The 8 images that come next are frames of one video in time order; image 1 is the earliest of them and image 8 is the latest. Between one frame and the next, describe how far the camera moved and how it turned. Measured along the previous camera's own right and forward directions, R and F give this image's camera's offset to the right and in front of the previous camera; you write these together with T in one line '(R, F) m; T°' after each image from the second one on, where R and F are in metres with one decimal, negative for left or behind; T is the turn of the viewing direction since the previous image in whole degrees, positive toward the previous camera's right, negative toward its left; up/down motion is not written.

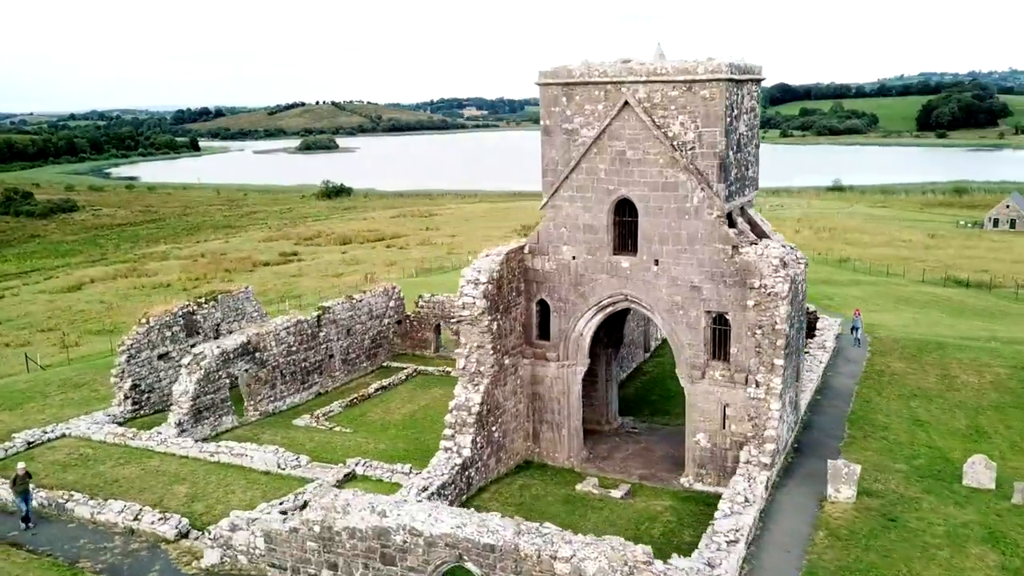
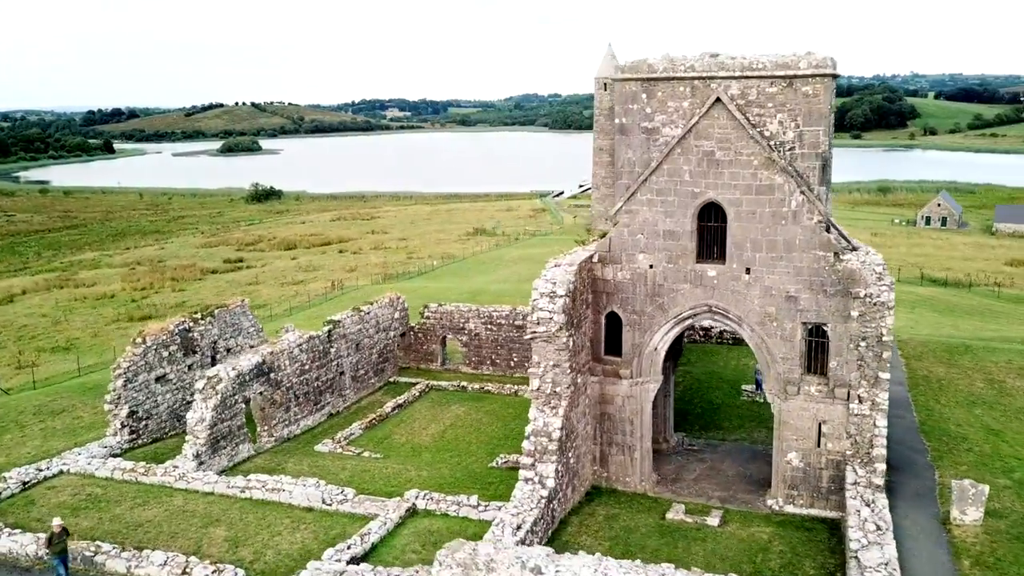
(-2.1, +1.2) m; +5°
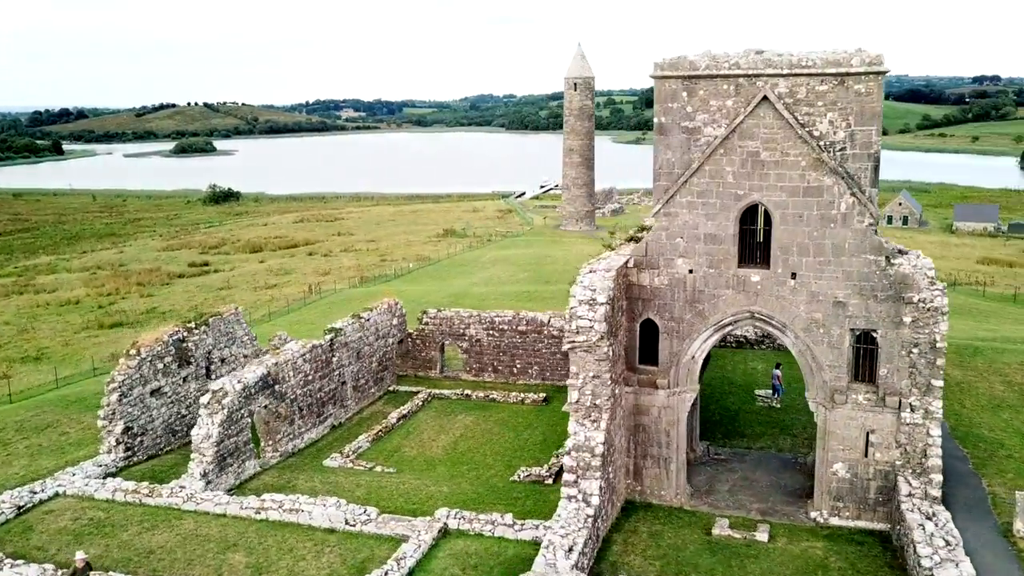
(-1.0, +0.6) m; +3°
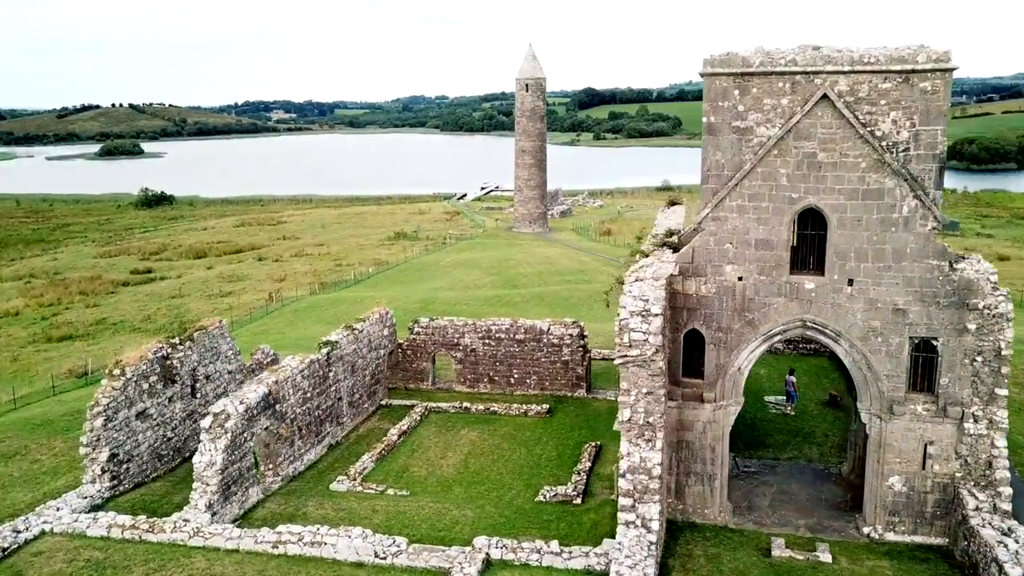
(-1.3, +0.8) m; +4°
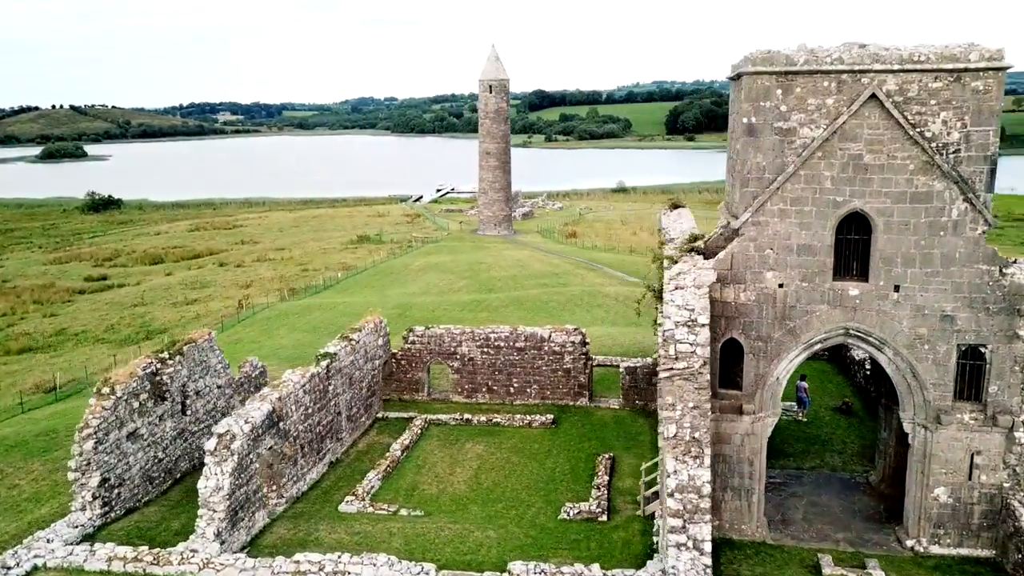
(-1.0, +0.6) m; +3°
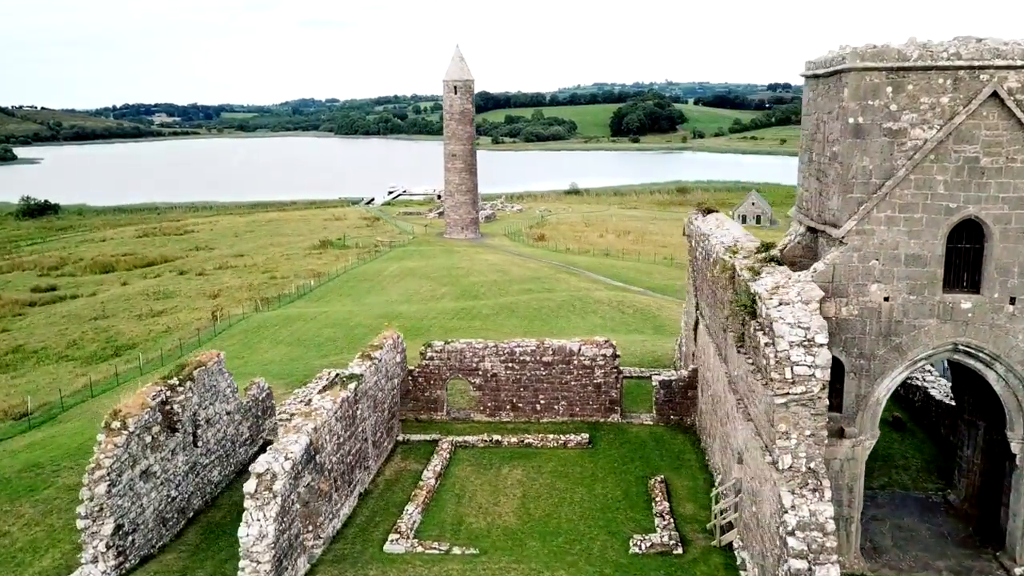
(-1.6, +1.1) m; +4°
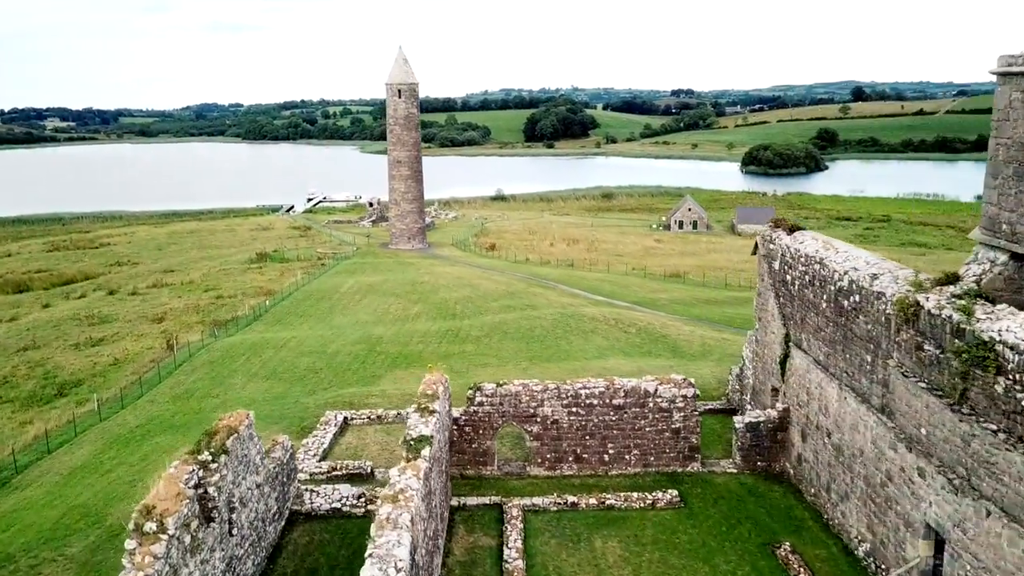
(-2.5, +2.6) m; +6°
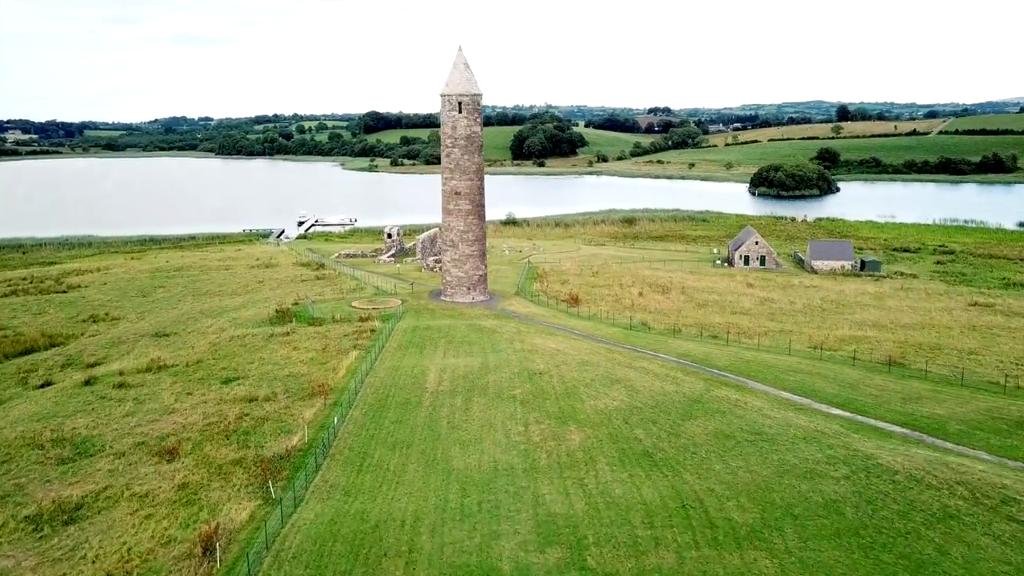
(-5.8, +12.1) m; +2°
